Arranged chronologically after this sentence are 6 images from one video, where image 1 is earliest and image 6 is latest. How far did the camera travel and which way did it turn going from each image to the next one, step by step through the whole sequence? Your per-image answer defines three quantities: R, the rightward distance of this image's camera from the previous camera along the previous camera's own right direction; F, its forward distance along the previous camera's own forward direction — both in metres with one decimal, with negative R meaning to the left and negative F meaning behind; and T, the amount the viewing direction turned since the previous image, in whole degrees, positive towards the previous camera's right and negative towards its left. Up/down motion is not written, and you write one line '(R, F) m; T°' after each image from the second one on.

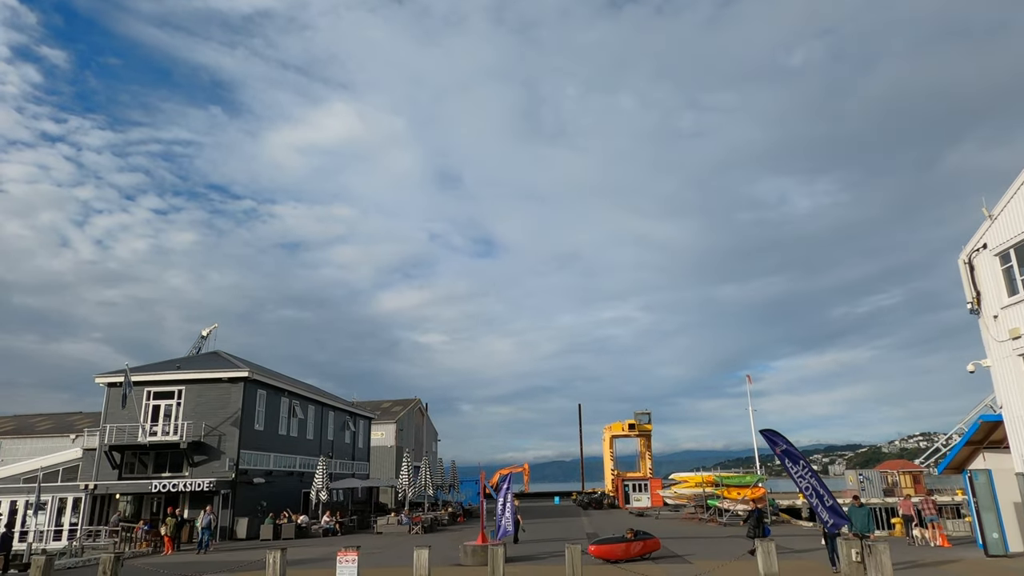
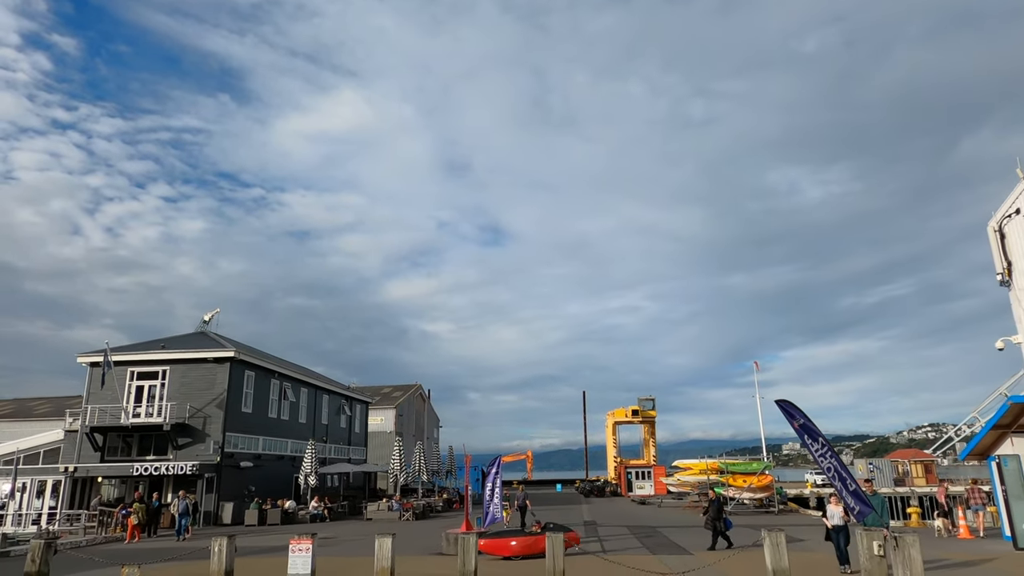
(+0.5, +1.3) m; -1°
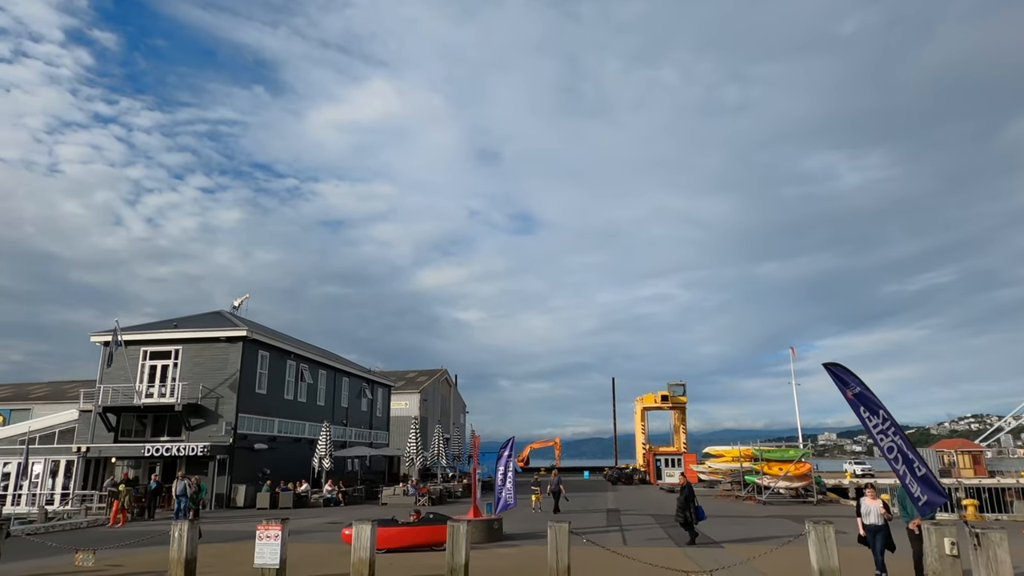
(+0.4, +1.4) m; -3°
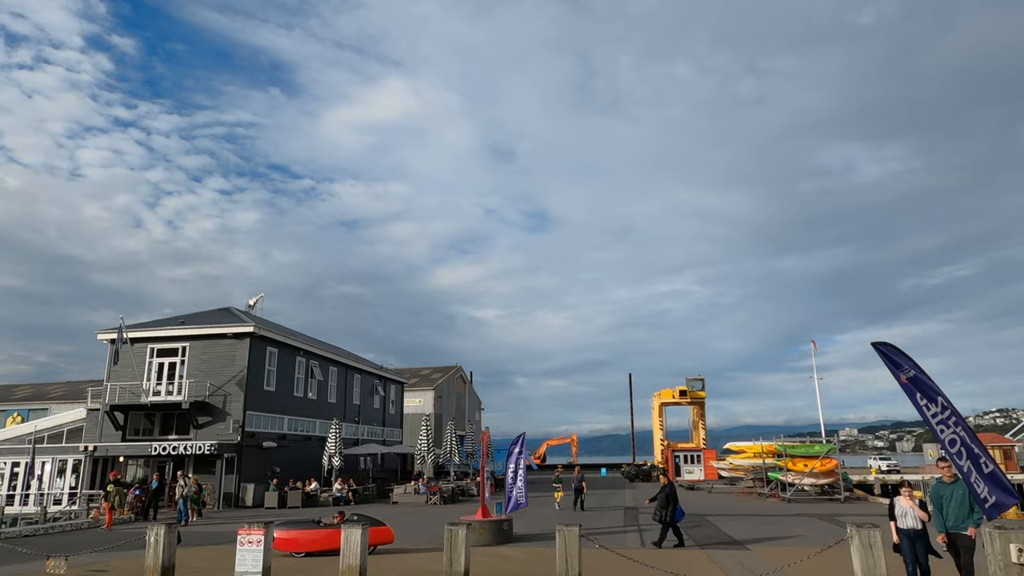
(+0.2, +0.8) m; -1°
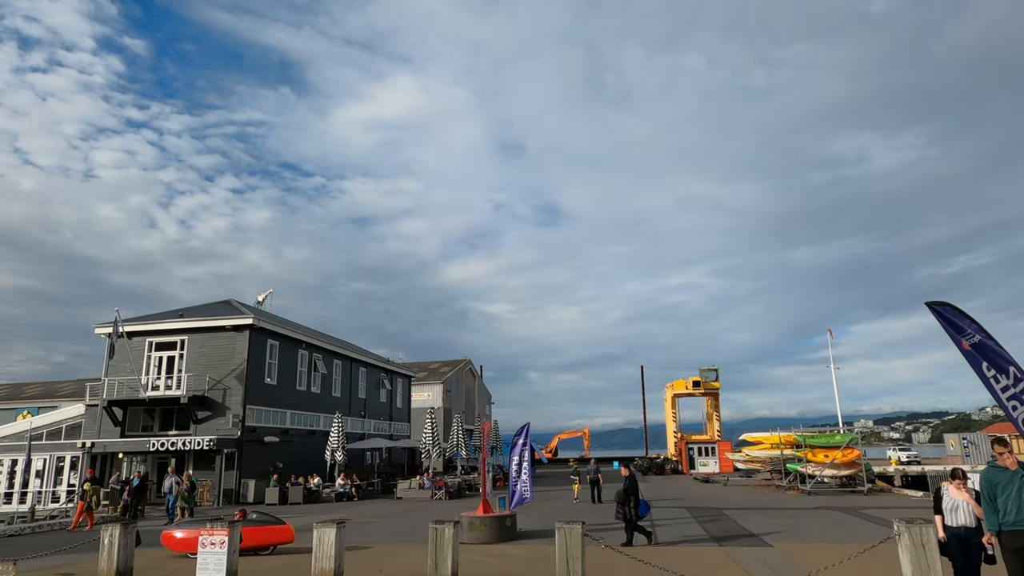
(+0.2, +0.9) m; -1°
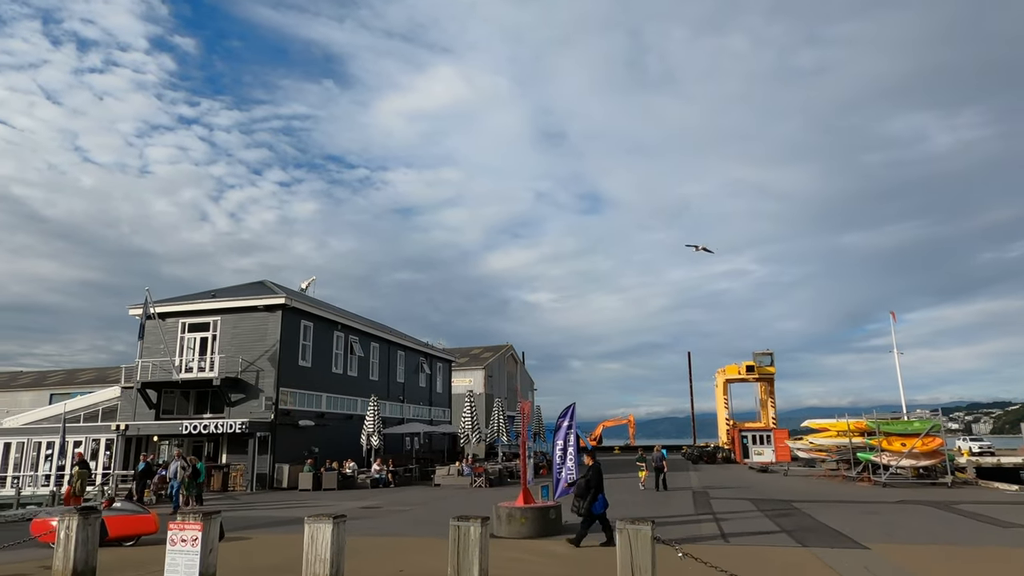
(0.0, +1.6) m; -4°
